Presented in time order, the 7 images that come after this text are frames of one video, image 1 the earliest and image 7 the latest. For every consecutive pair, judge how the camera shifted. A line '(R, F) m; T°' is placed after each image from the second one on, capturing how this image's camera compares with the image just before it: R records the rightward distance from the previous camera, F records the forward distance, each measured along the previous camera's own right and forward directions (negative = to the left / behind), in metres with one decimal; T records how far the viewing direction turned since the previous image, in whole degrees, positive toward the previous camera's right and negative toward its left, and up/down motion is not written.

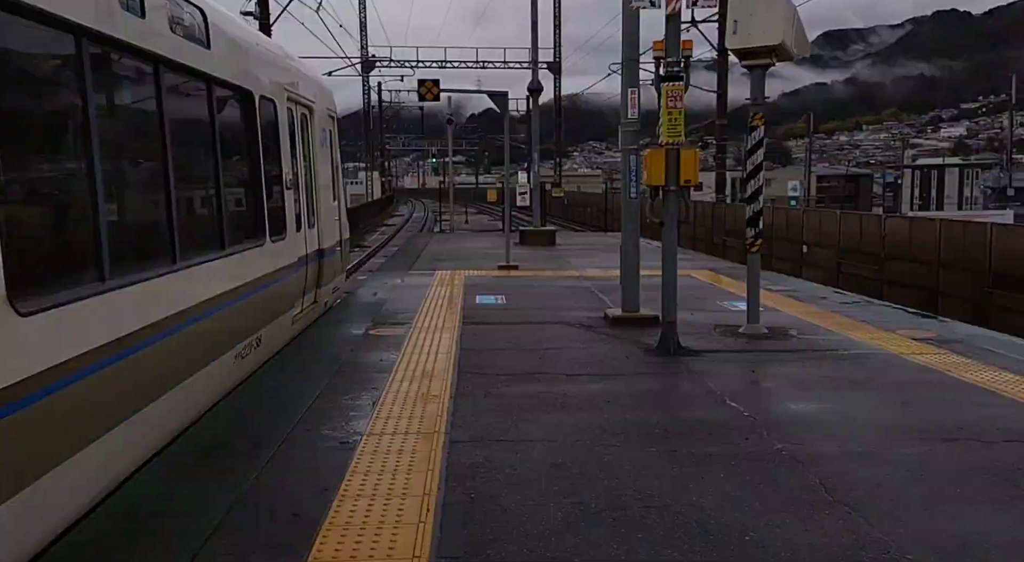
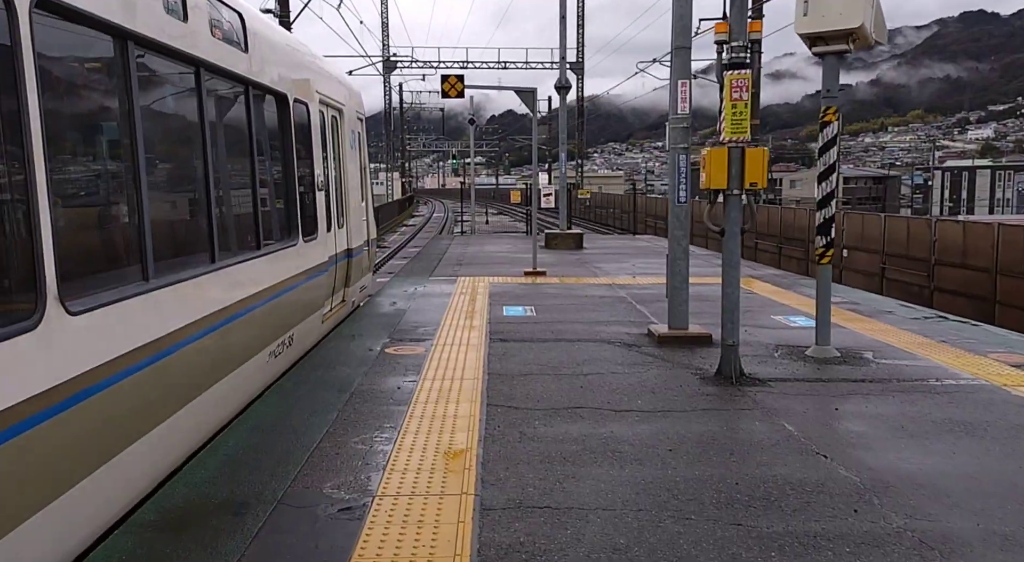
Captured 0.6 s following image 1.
(-0.1, +0.9) m; -1°
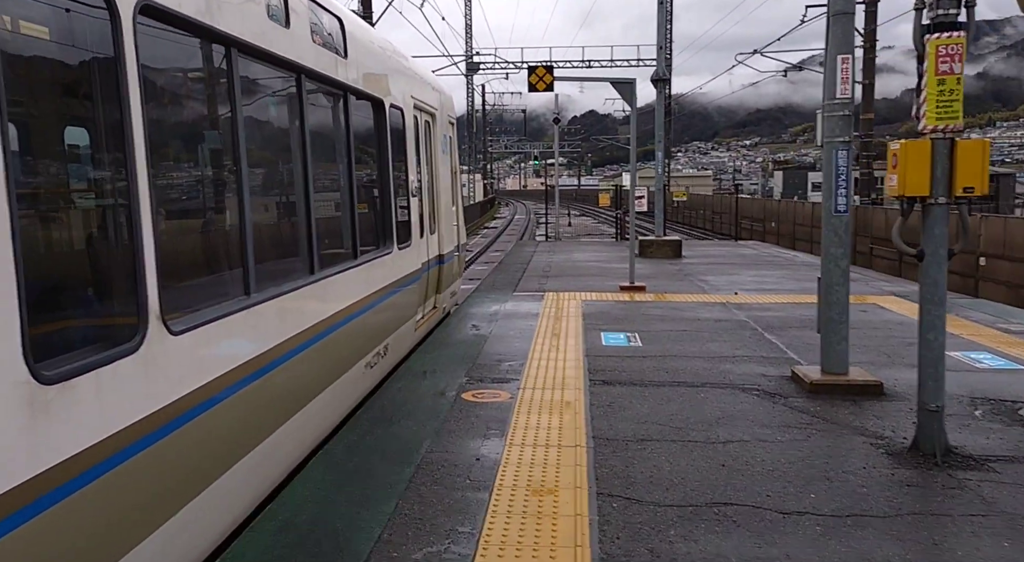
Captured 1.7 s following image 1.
(-0.2, +1.4) m; -6°
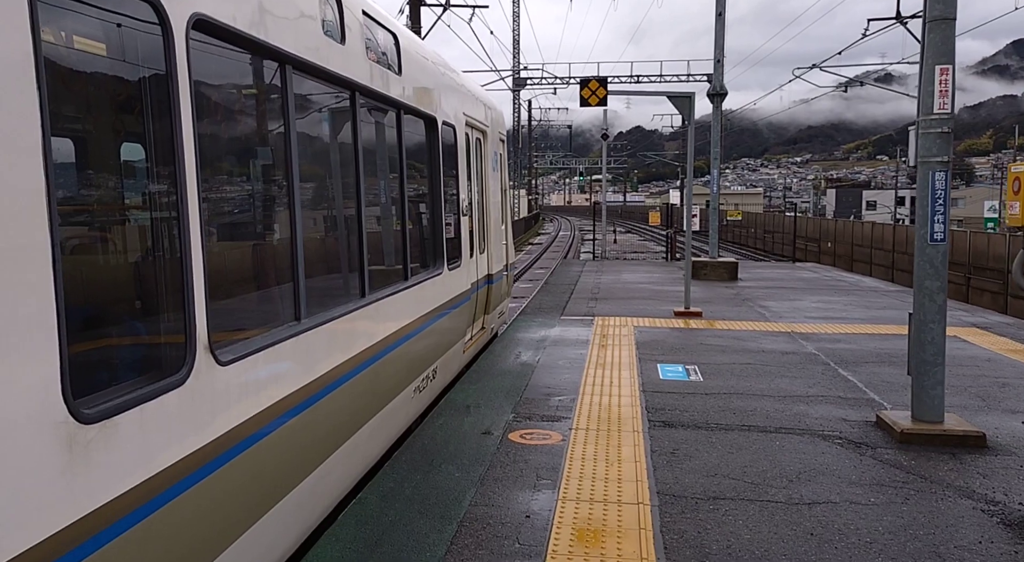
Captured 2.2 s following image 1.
(-0.1, +0.5) m; -3°
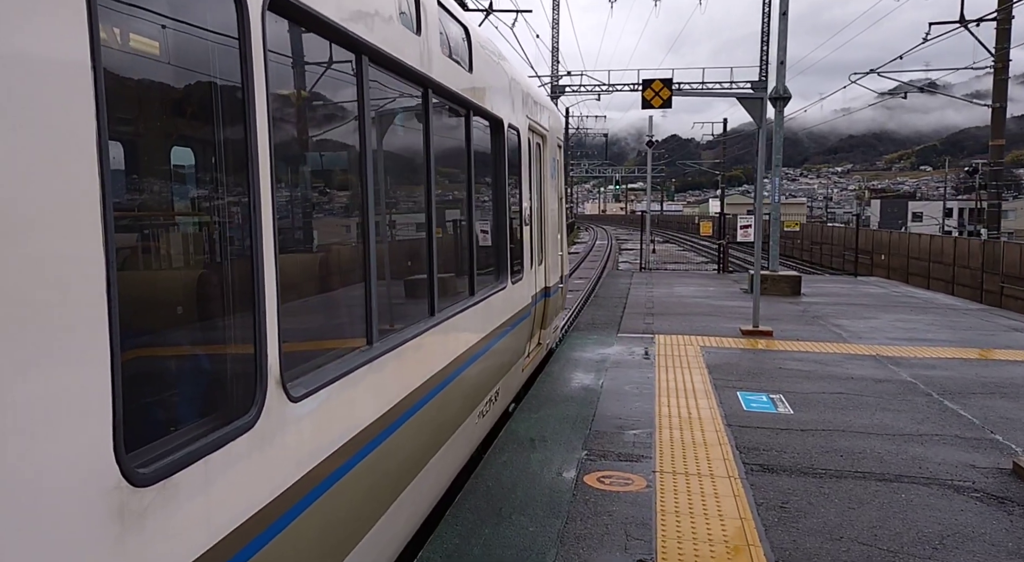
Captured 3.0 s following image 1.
(-0.3, +0.7) m; -3°
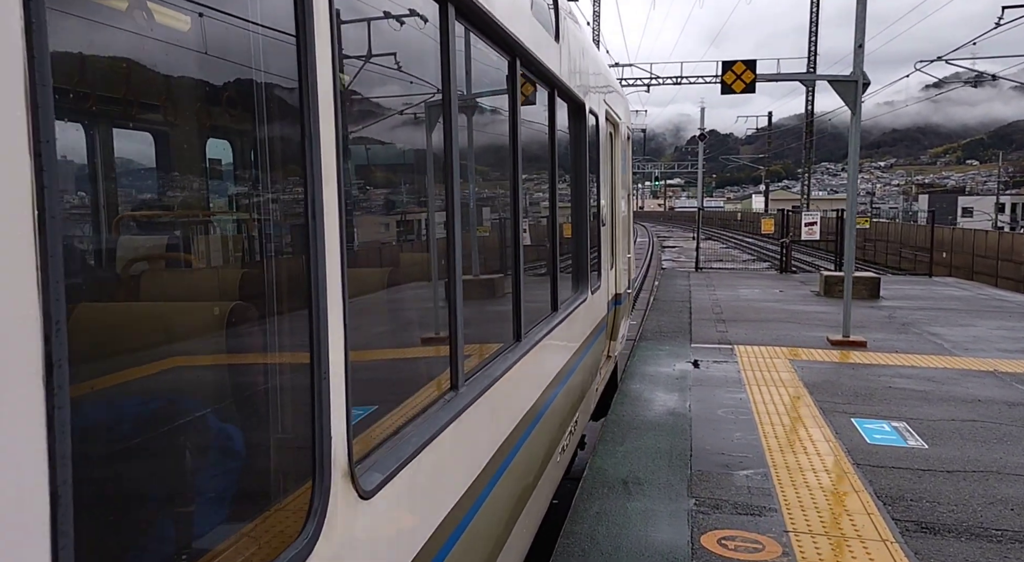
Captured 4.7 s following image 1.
(-0.3, +0.8) m; -3°
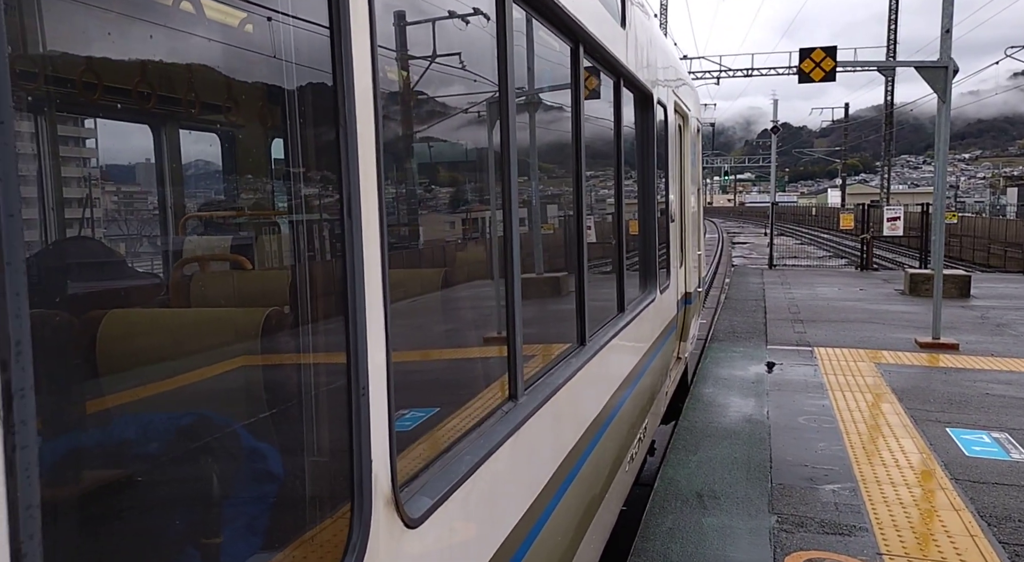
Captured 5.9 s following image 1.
(0.0, +0.2) m; -5°
